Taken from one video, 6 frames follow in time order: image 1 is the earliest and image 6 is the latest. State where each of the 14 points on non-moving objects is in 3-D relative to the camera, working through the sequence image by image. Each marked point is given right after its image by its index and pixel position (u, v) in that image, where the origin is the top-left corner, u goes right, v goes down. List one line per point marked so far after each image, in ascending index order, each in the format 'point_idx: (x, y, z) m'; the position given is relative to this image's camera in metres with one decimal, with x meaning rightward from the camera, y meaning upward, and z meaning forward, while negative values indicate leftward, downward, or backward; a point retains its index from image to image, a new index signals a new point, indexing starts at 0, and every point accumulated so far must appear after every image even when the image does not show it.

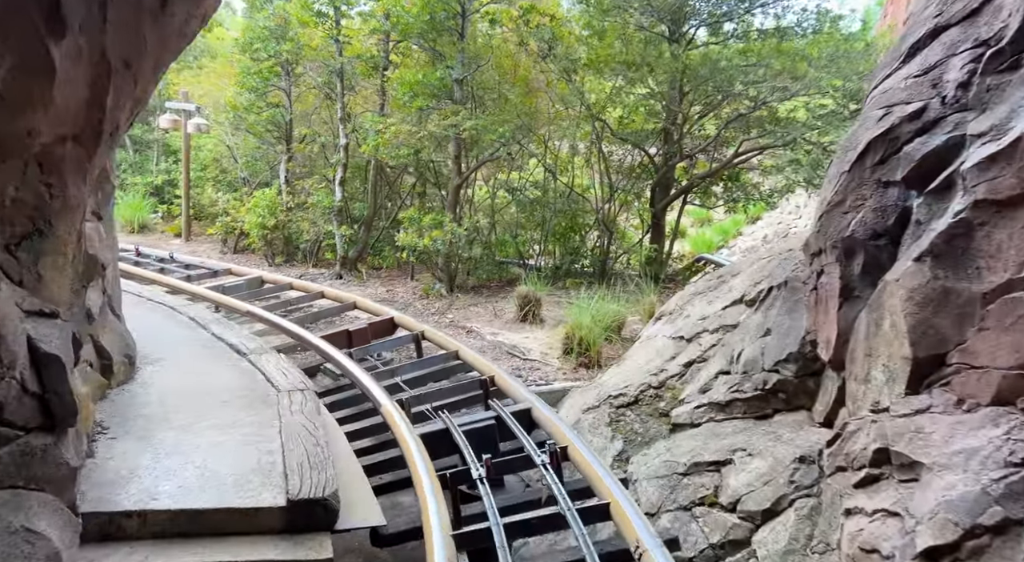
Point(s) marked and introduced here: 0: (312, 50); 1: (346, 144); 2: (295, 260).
0: (-2.9, +3.2, +11.4) m
1: (-2.3, +1.9, +10.9) m
2: (-3.5, +0.3, +12.4) m
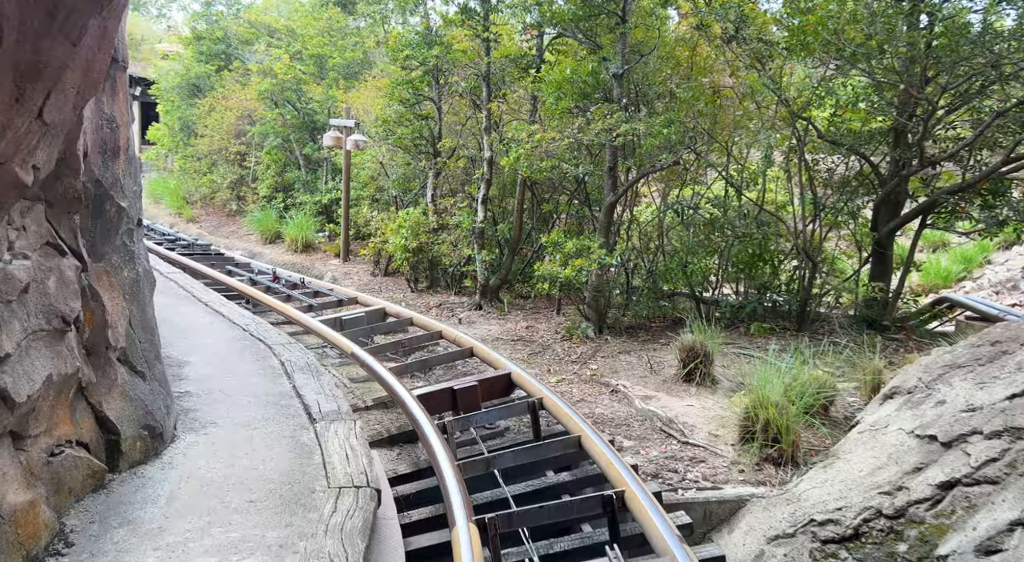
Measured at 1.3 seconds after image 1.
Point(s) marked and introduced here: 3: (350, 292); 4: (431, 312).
0: (-0.7, +2.9, +10.1) m
1: (-0.3, +1.5, +9.5) m
2: (-1.1, -0.1, +11.2) m
3: (-1.9, -0.1, +9.1) m
4: (-1.0, -0.4, +9.8) m
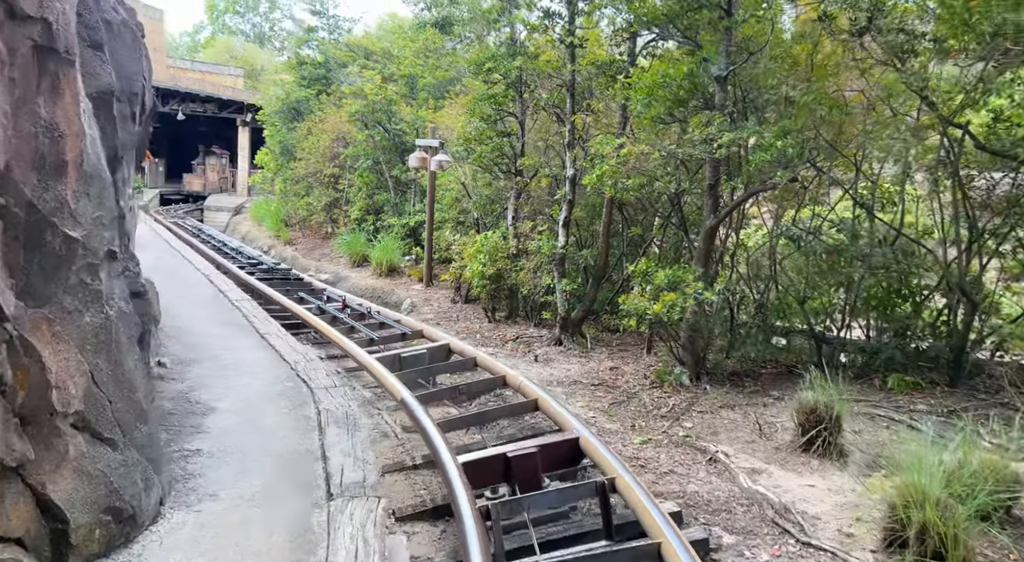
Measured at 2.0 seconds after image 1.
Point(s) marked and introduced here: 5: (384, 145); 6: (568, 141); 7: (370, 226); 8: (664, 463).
0: (+0.4, +2.5, +9.2) m
1: (+0.7, +1.1, +8.5) m
2: (+0.1, -0.5, +10.2) m
3: (-1.0, -0.5, +8.3) m
4: (-0.1, -0.7, +8.9) m
5: (-2.9, +3.0, +17.7) m
6: (+0.6, +1.5, +8.7) m
7: (-3.2, +1.2, +17.9) m
8: (+1.0, -1.2, +5.0) m
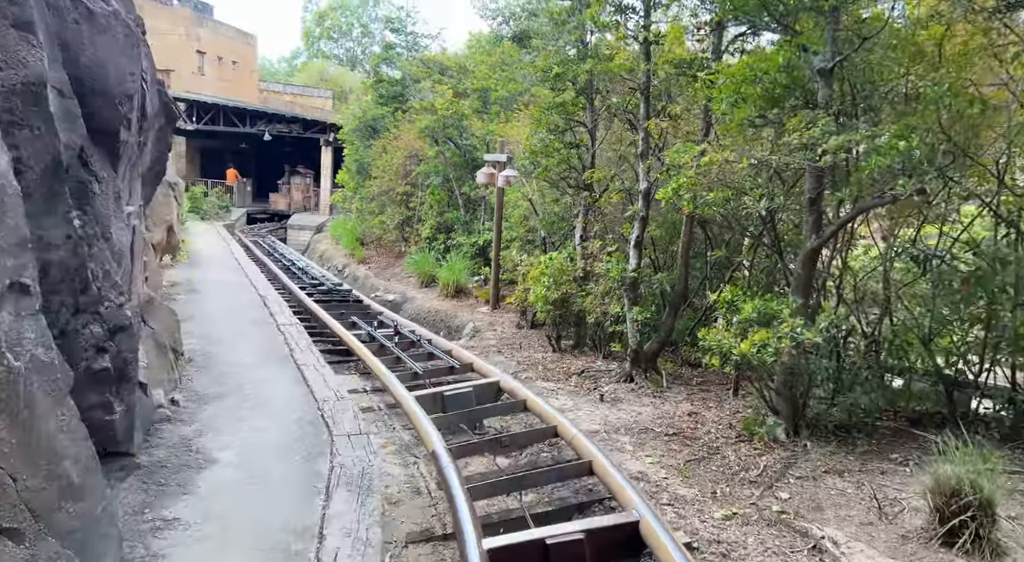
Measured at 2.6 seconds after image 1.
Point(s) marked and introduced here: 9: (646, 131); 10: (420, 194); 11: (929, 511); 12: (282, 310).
0: (+1.1, +2.2, +8.2) m
1: (+1.3, +0.9, +7.5) m
2: (+0.9, -0.8, +9.2) m
3: (-0.4, -0.7, +7.4) m
4: (+0.6, -1.0, +7.9) m
5: (-1.2, +2.6, +17.0) m
6: (+1.3, +1.3, +7.7) m
7: (-1.6, +0.8, +17.2) m
8: (+1.2, -1.3, +3.9) m
9: (+1.3, +1.5, +7.7) m
10: (-2.3, +2.1, +19.3) m
11: (+2.1, -1.1, +3.9) m
12: (-3.0, -0.4, +10.3) m
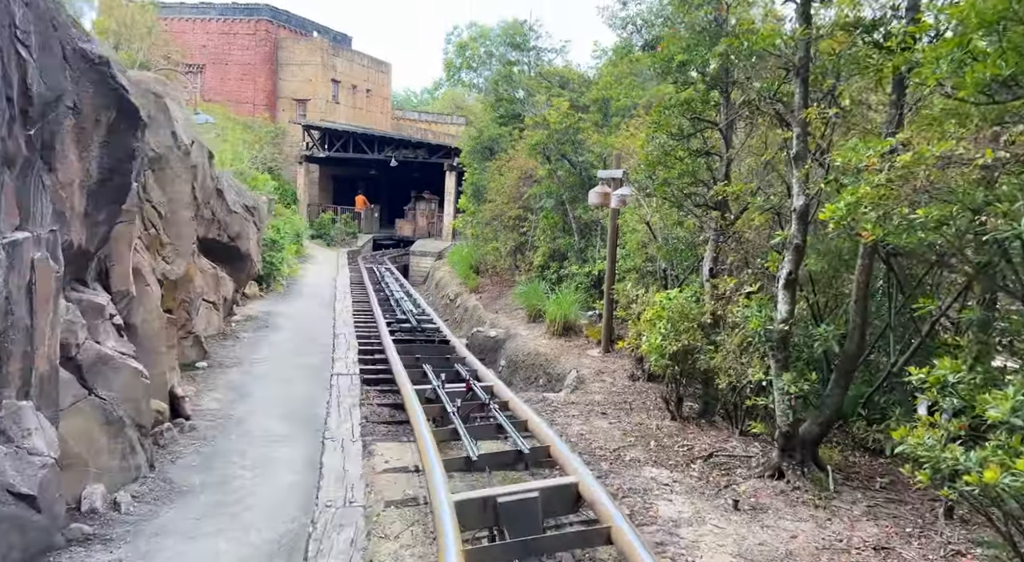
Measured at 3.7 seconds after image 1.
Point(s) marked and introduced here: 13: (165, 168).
0: (+1.9, +1.8, +6.1) m
1: (+2.0, +0.5, +5.3) m
2: (+1.8, -1.2, +7.0) m
3: (+0.2, -1.1, +5.4) m
4: (+1.3, -1.4, +5.7) m
5: (+1.1, +1.9, +15.1) m
6: (+2.0, +0.9, +5.5) m
7: (+0.8, +0.1, +15.3) m
8: (+1.2, -1.6, +1.7) m
9: (+2.0, +1.1, +5.5) m
10: (+0.5, +1.4, +17.6) m
11: (+2.1, -1.4, +1.5) m
12: (-1.8, -0.8, +8.8) m
13: (-2.9, +0.9, +6.5) m
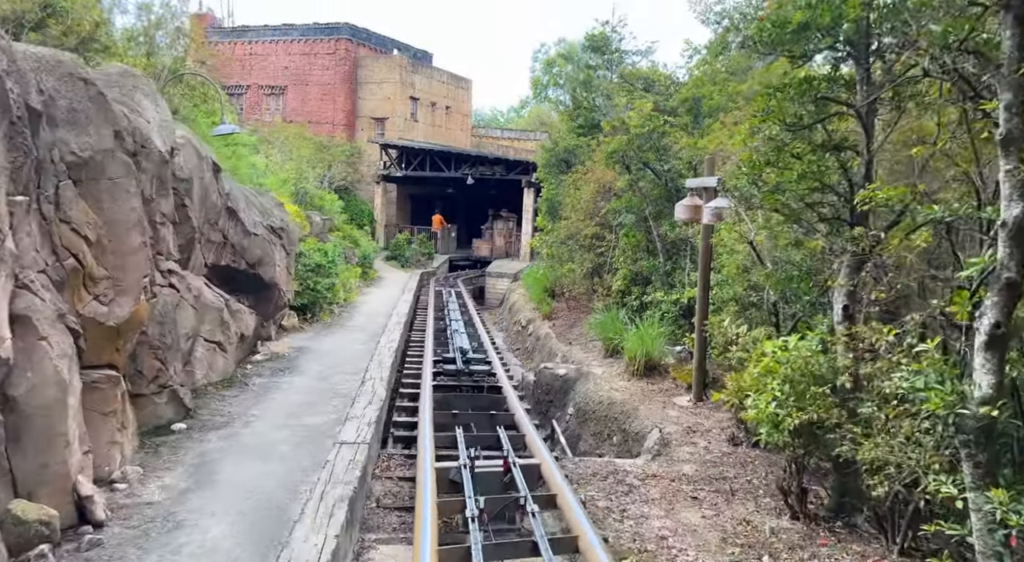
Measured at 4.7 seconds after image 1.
0: (+2.1, +1.6, +4.0) m
1: (+2.1, +0.3, +3.2) m
2: (+2.1, -1.5, +4.8) m
3: (+0.4, -1.3, +3.5) m
4: (+1.5, -1.6, +3.6) m
5: (+2.3, +1.5, +13.1) m
6: (+2.1, +0.6, +3.4) m
7: (+2.0, -0.3, +13.3) m
8: (+1.0, -1.8, -0.3) m
9: (+2.2, +0.8, +3.4) m
10: (+2.0, +0.9, +15.6) m
11: (+1.8, -1.5, -0.6) m
12: (-1.3, -1.1, +7.0) m
13: (-2.6, +0.6, +4.9) m
